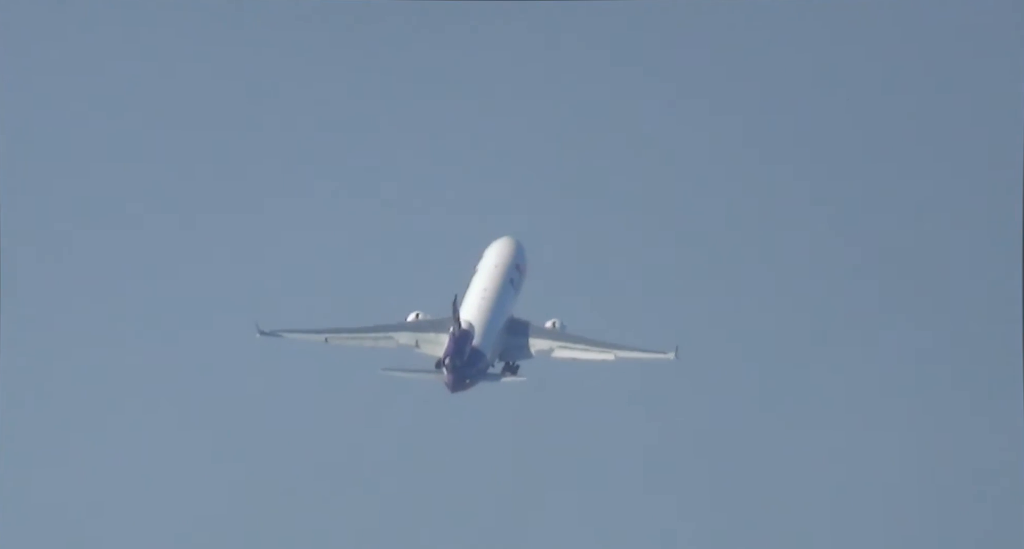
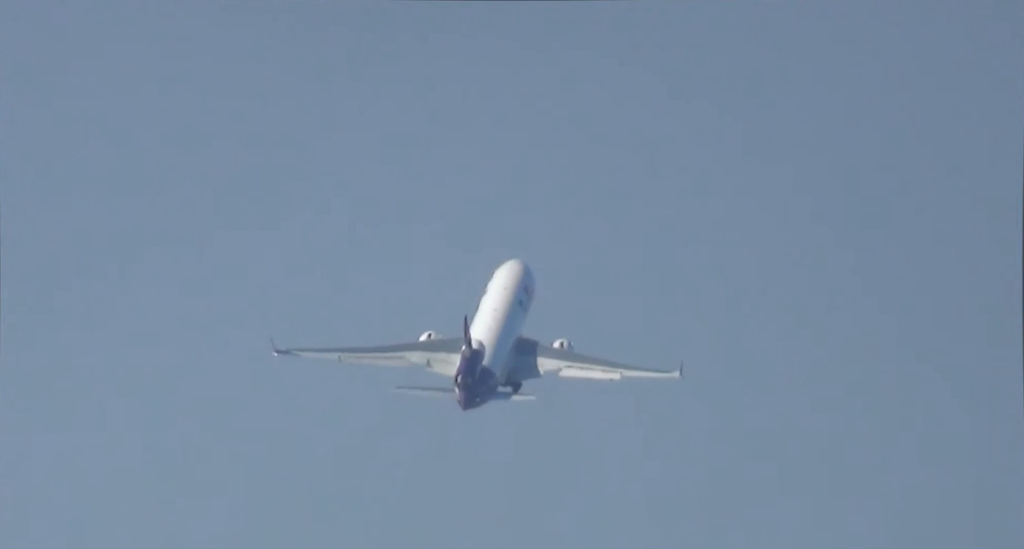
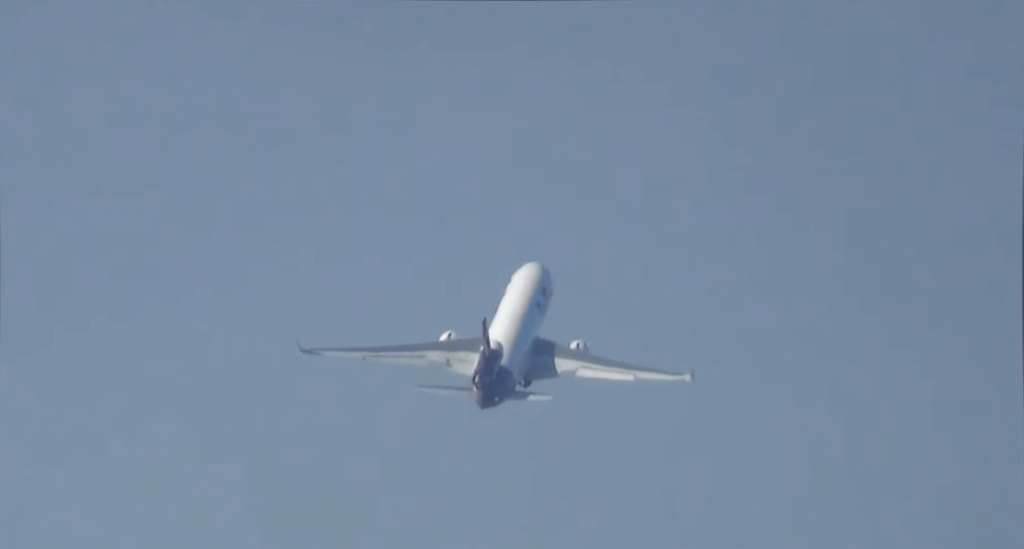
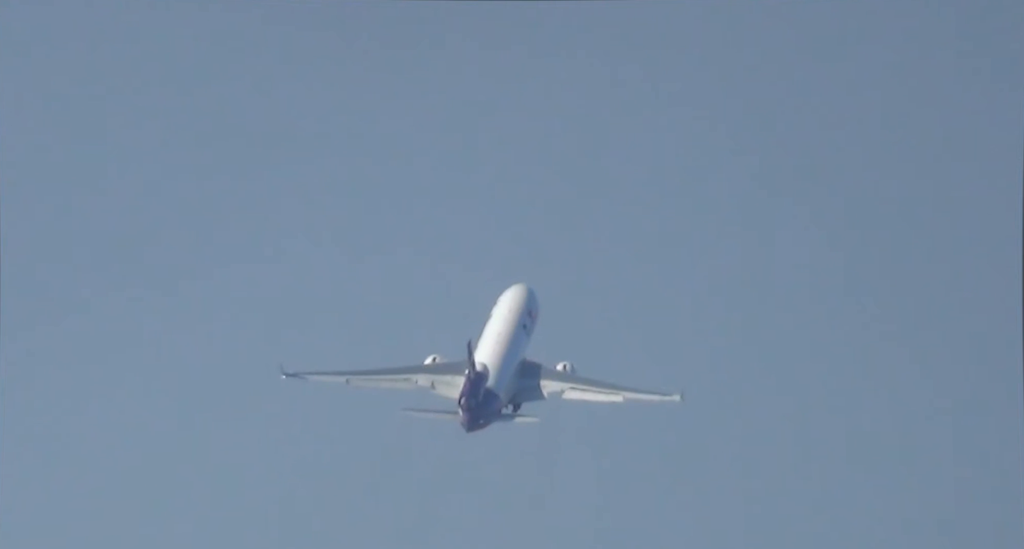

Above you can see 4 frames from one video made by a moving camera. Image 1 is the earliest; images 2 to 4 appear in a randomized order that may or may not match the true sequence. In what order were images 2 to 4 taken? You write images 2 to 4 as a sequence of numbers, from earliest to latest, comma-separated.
2, 4, 3
